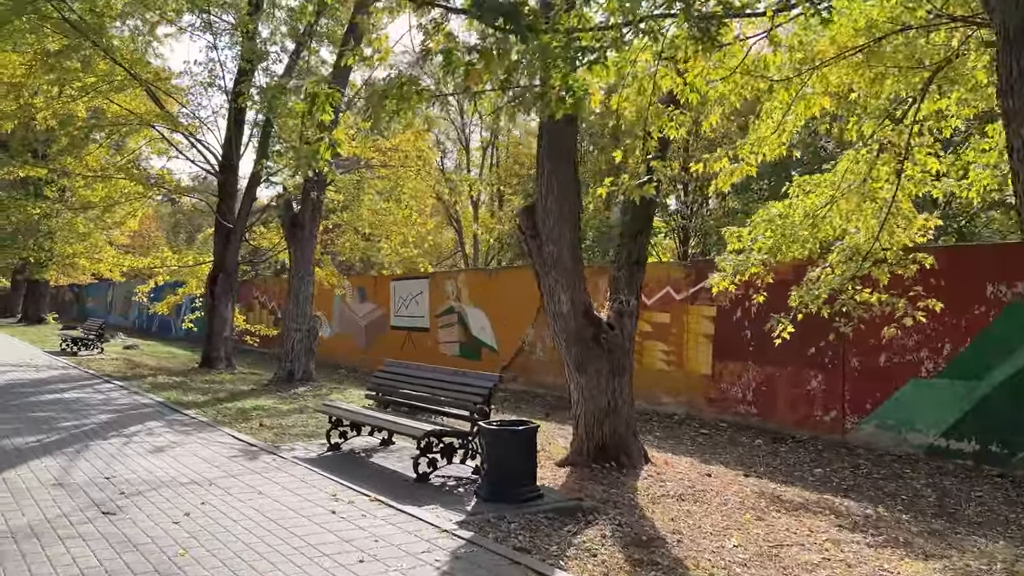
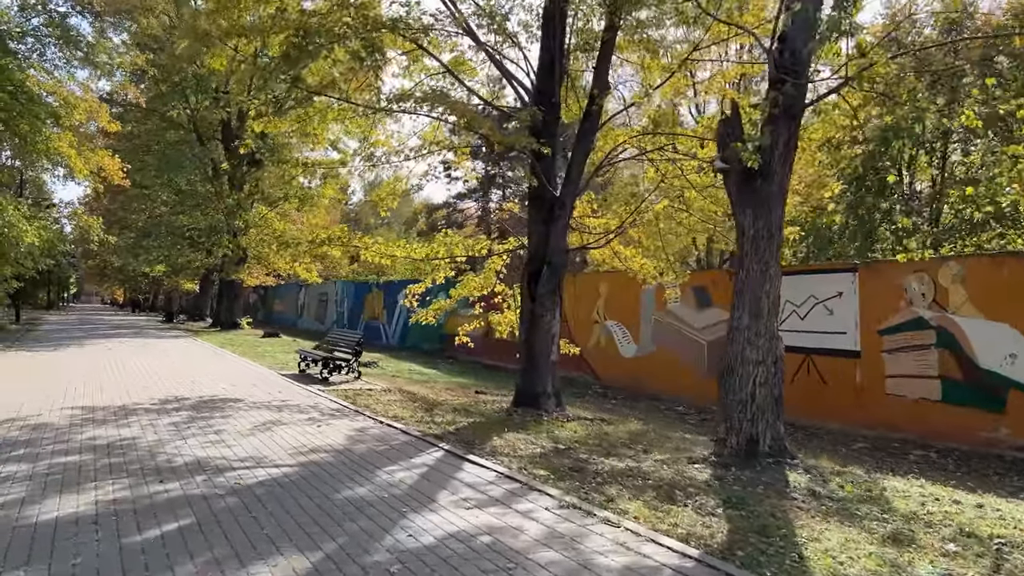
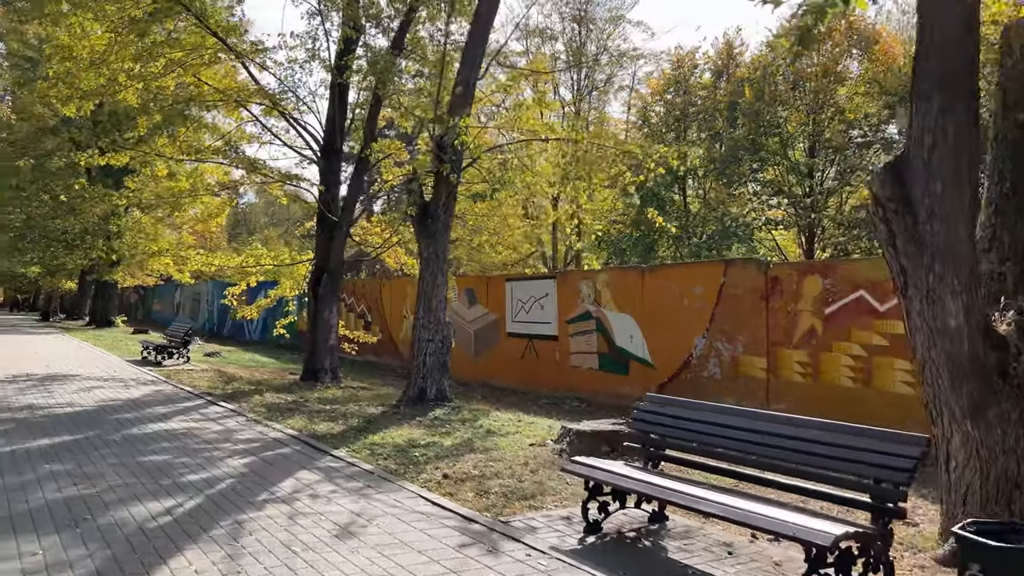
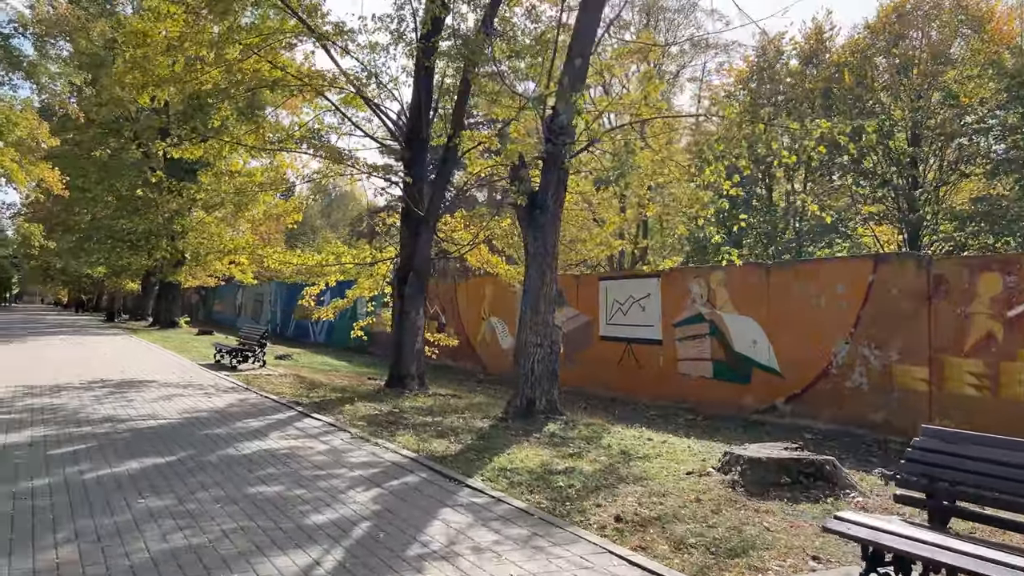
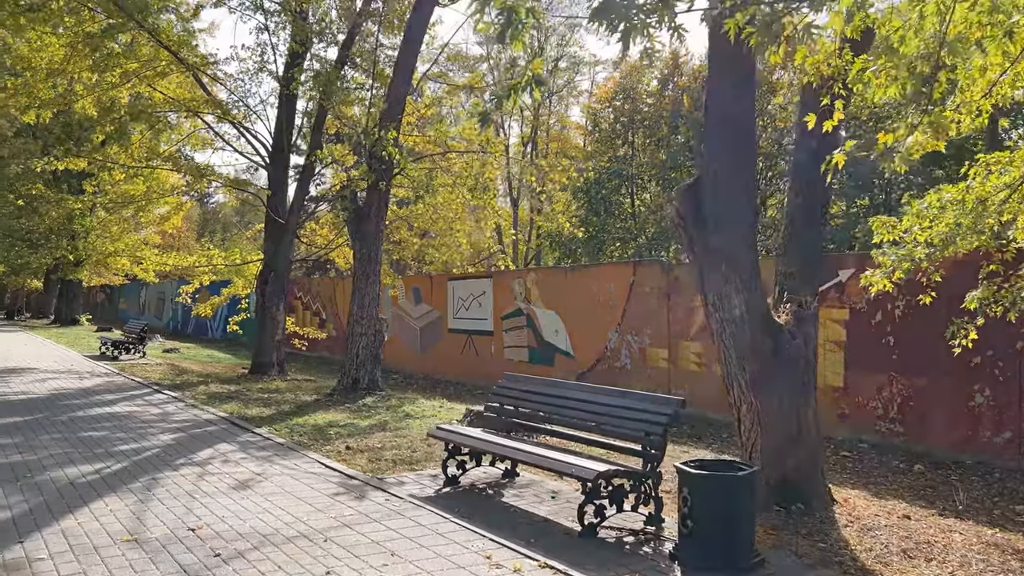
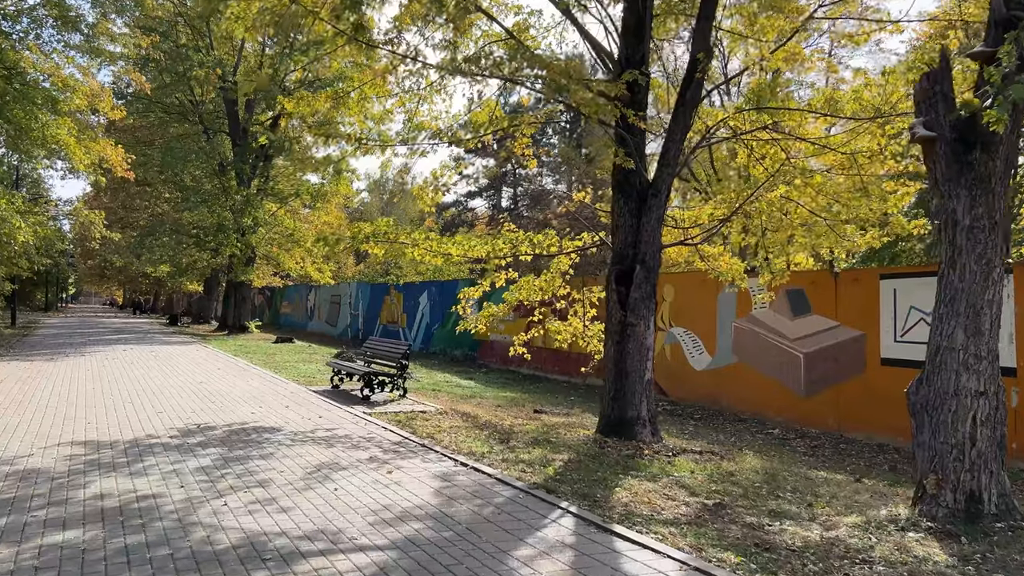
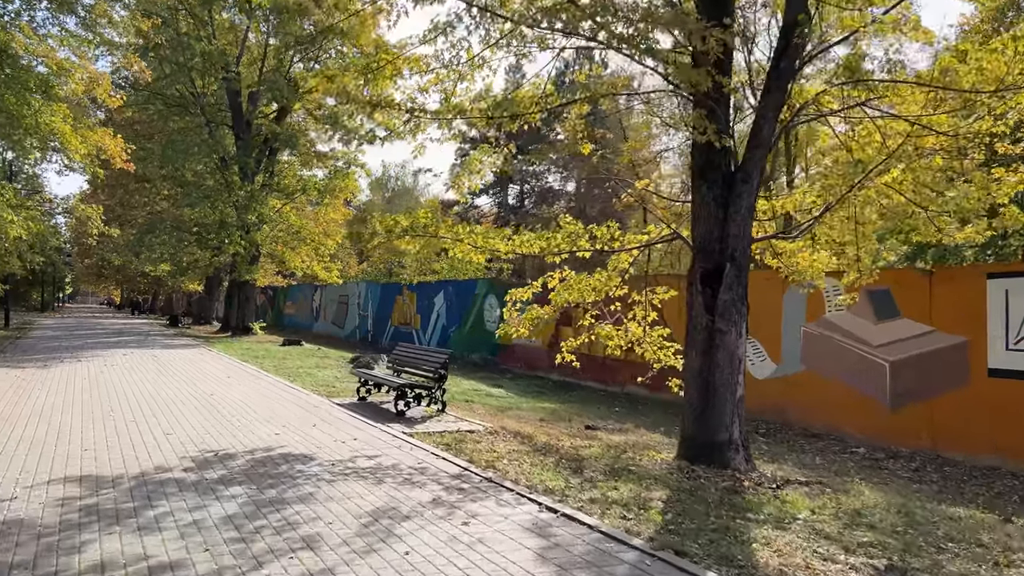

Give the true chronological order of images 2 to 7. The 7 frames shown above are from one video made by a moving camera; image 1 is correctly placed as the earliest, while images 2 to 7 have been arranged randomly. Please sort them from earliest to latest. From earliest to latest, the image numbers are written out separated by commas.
5, 3, 4, 2, 6, 7
